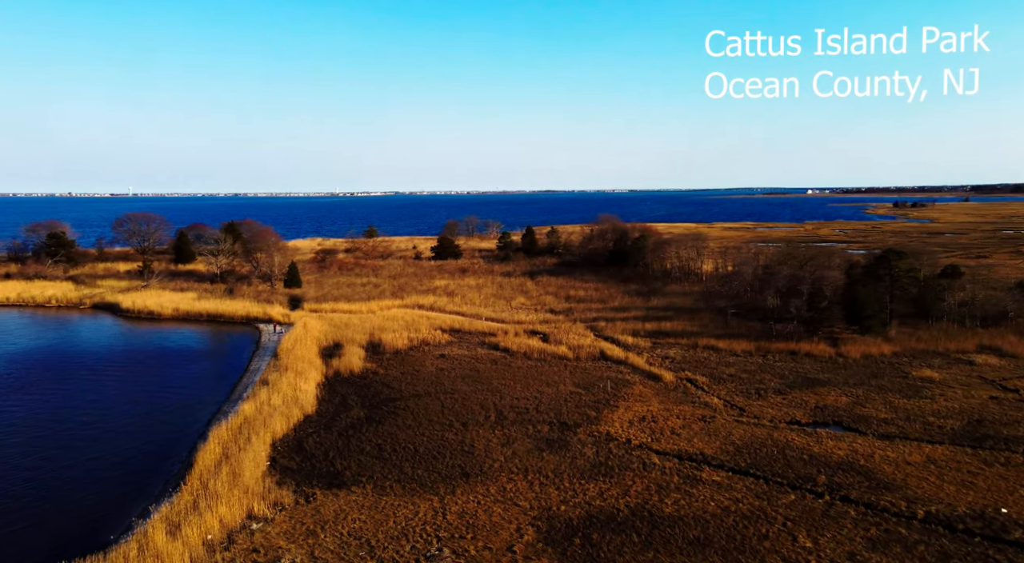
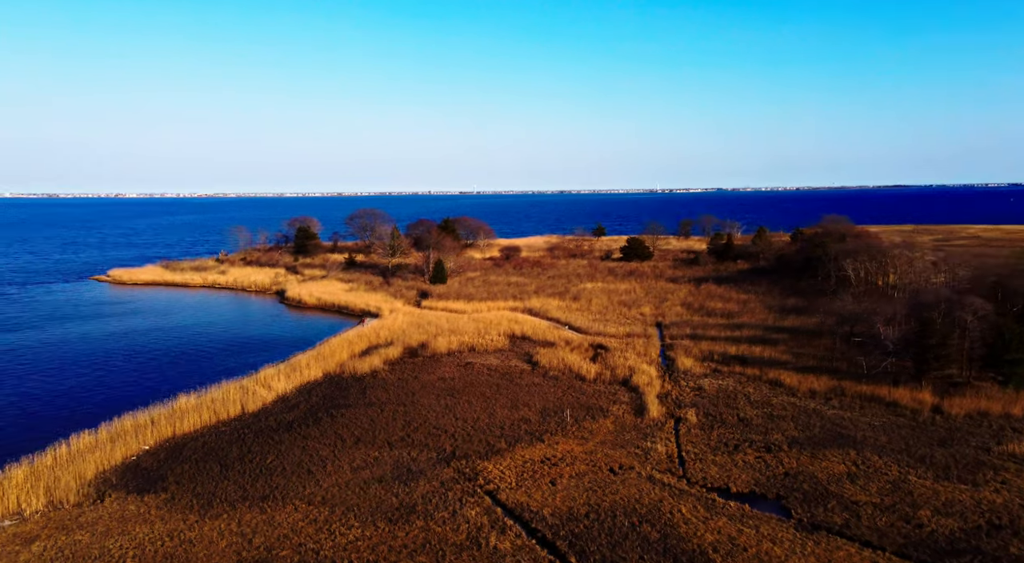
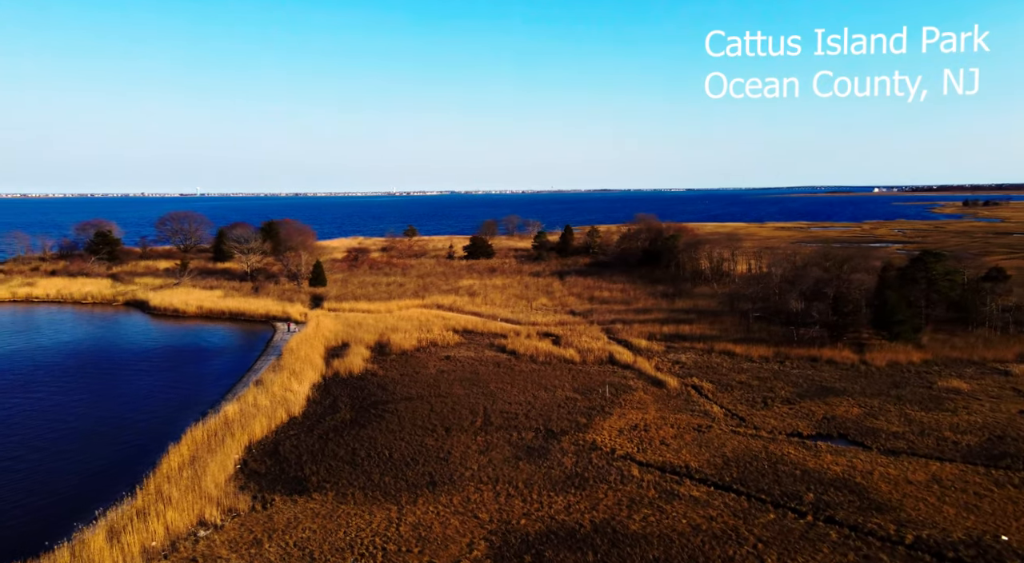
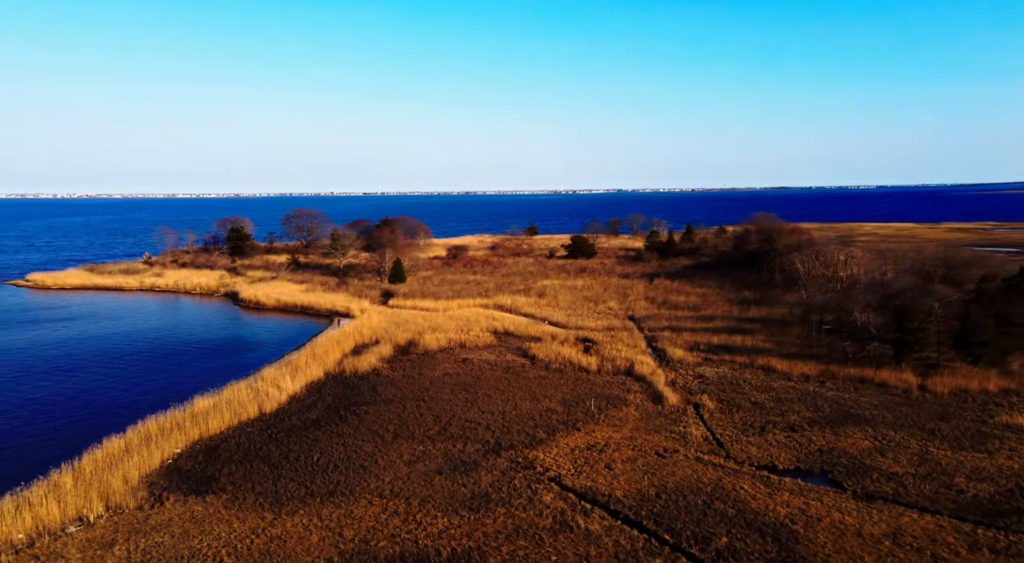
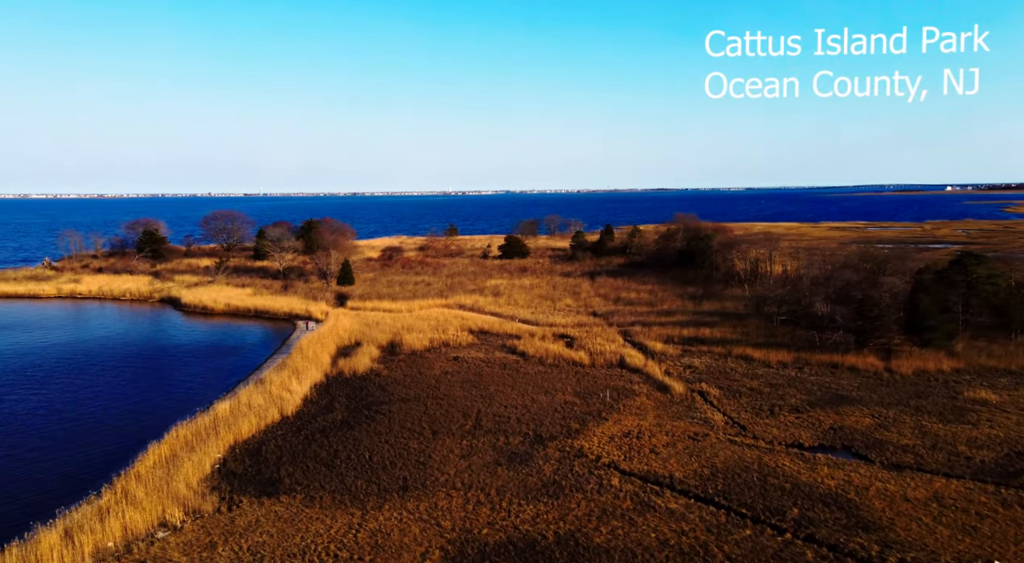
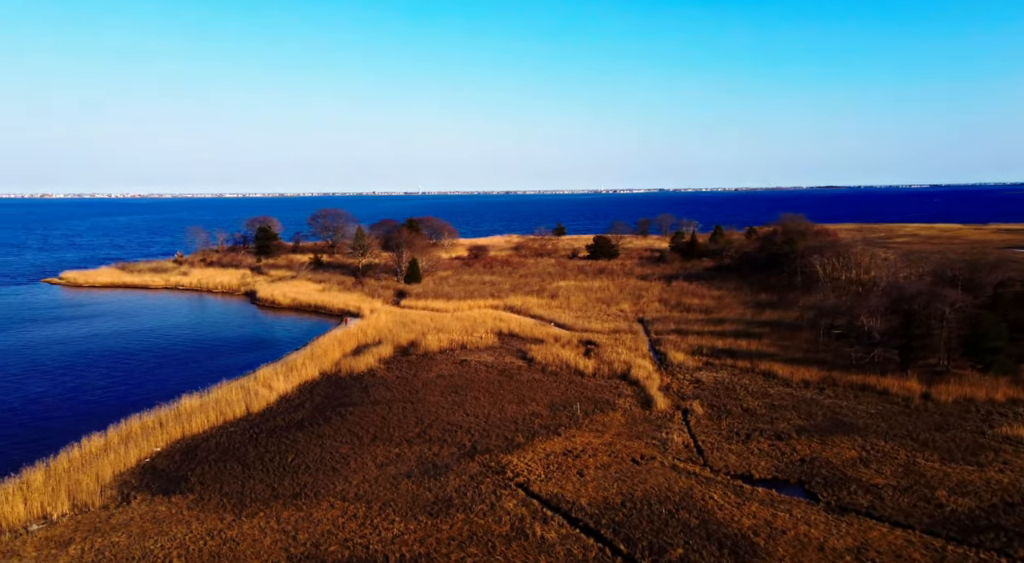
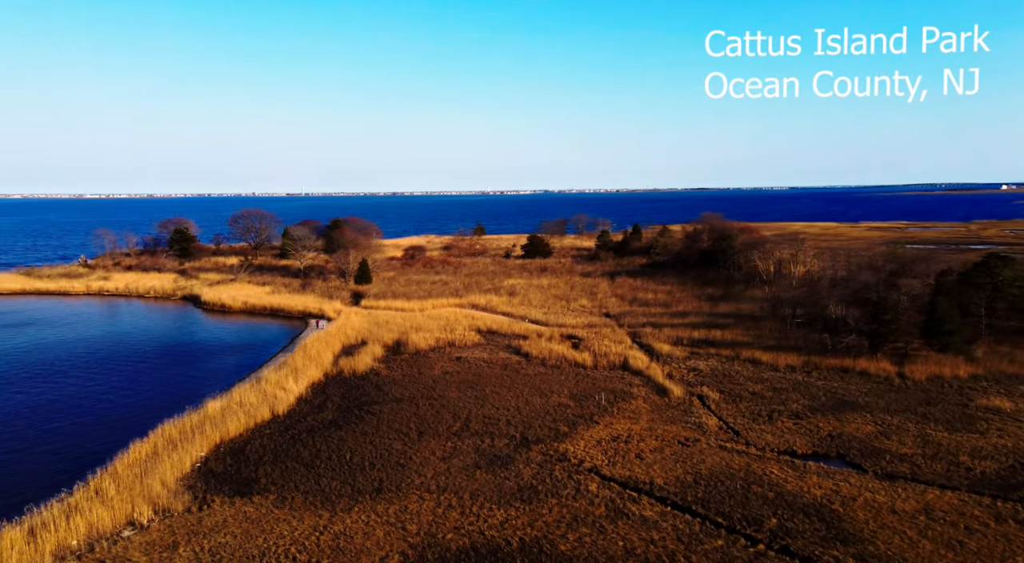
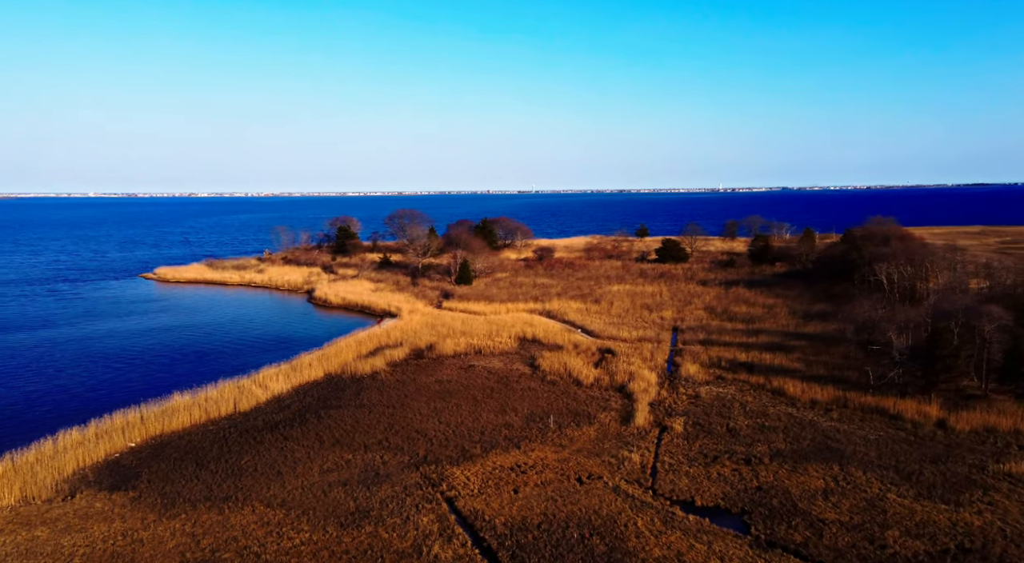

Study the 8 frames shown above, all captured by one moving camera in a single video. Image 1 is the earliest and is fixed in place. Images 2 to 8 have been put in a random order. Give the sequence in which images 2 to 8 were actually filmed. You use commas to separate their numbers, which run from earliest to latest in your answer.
3, 5, 7, 4, 6, 2, 8
